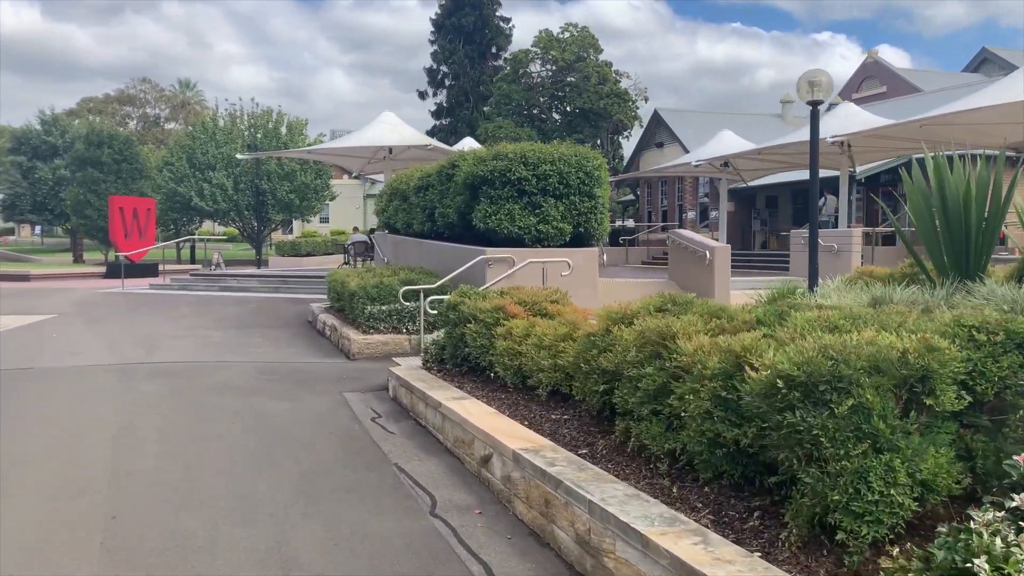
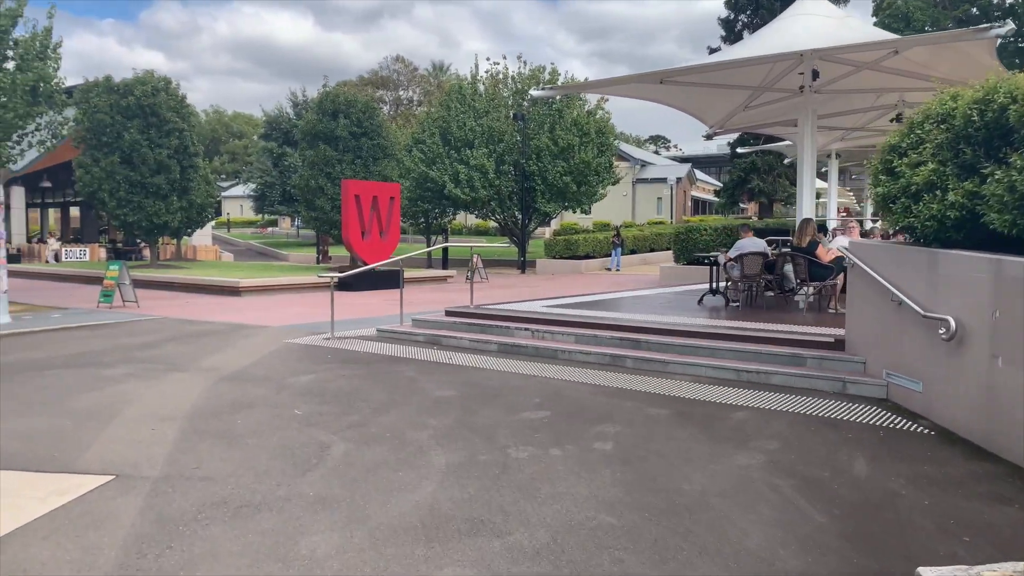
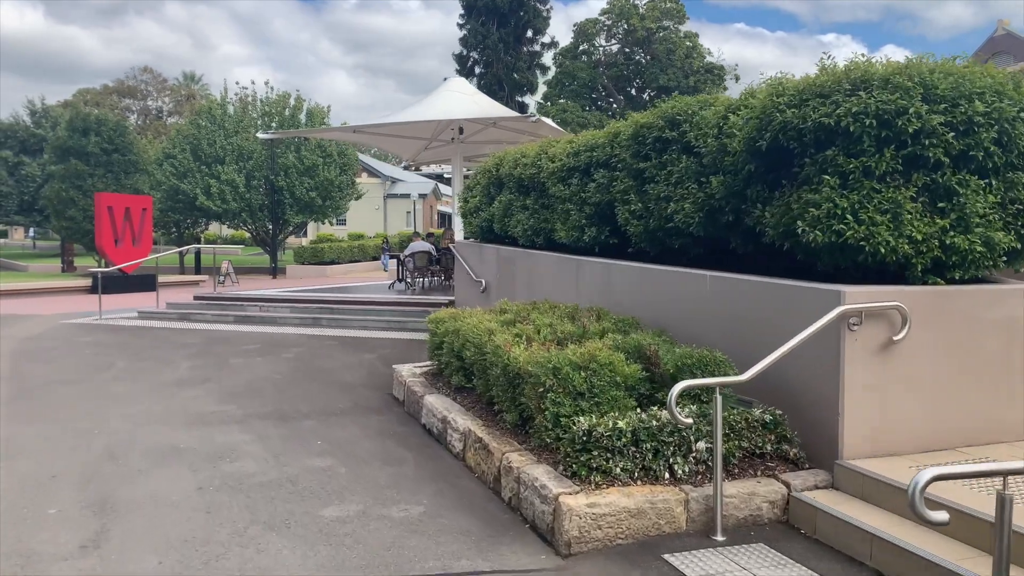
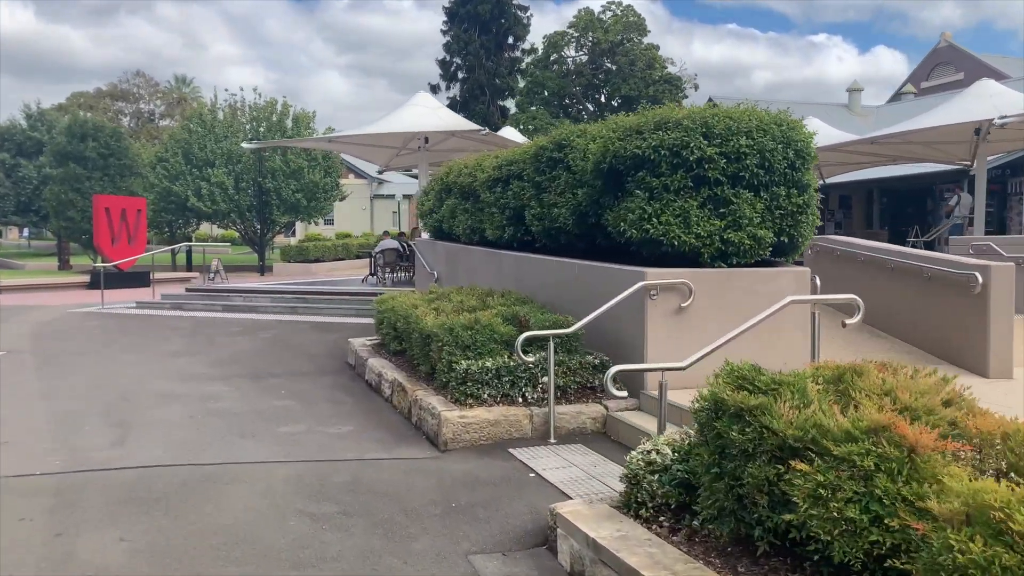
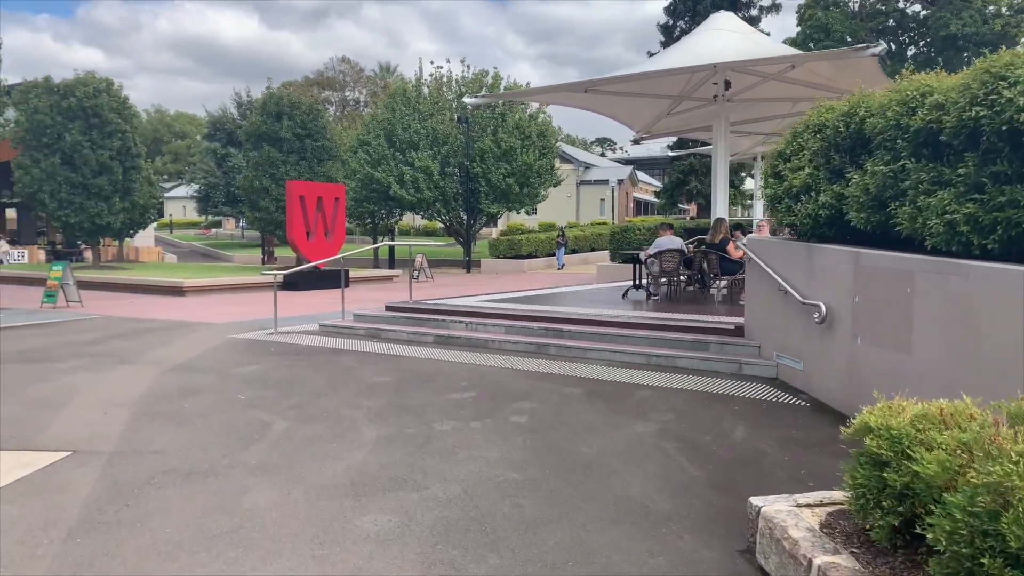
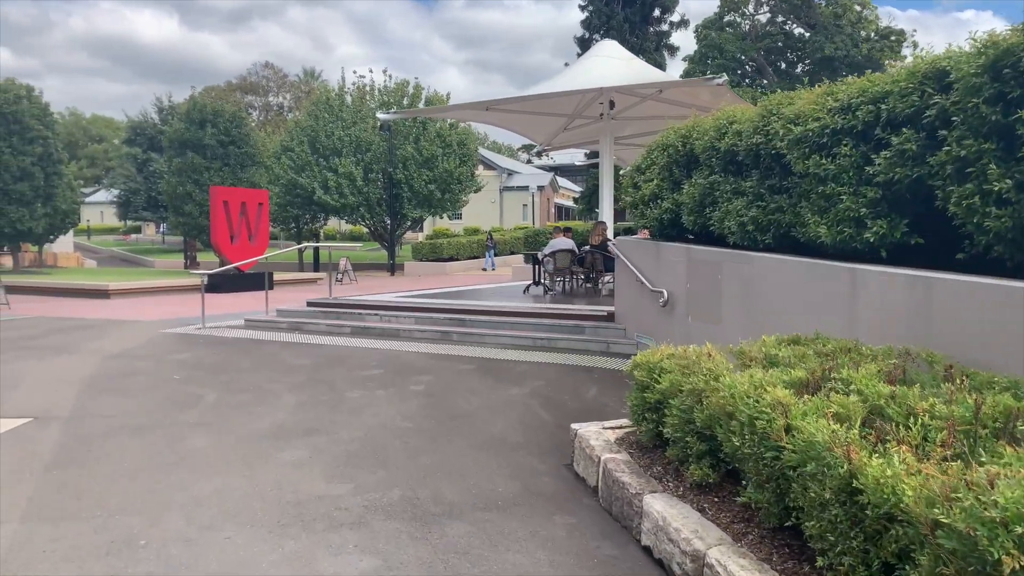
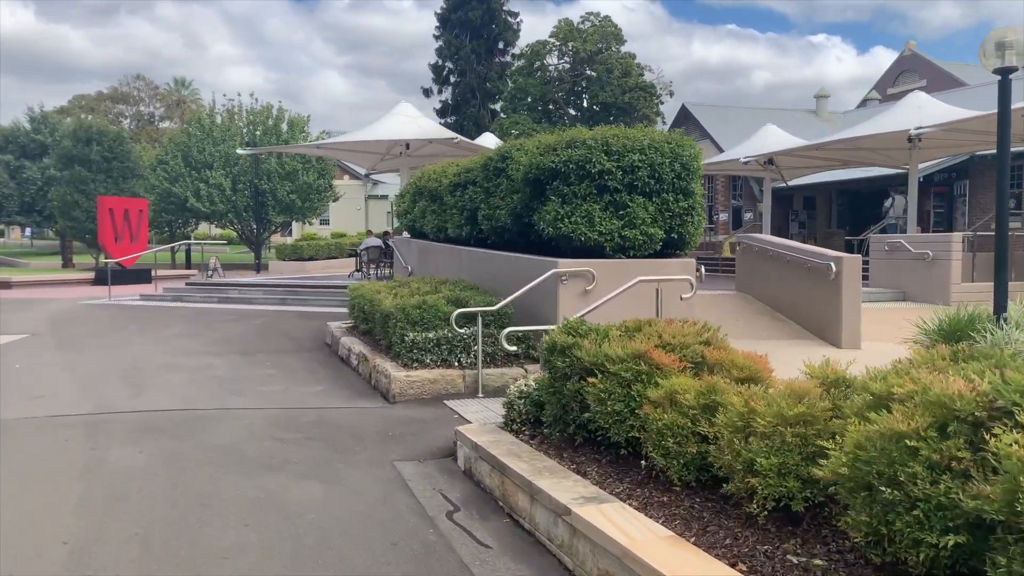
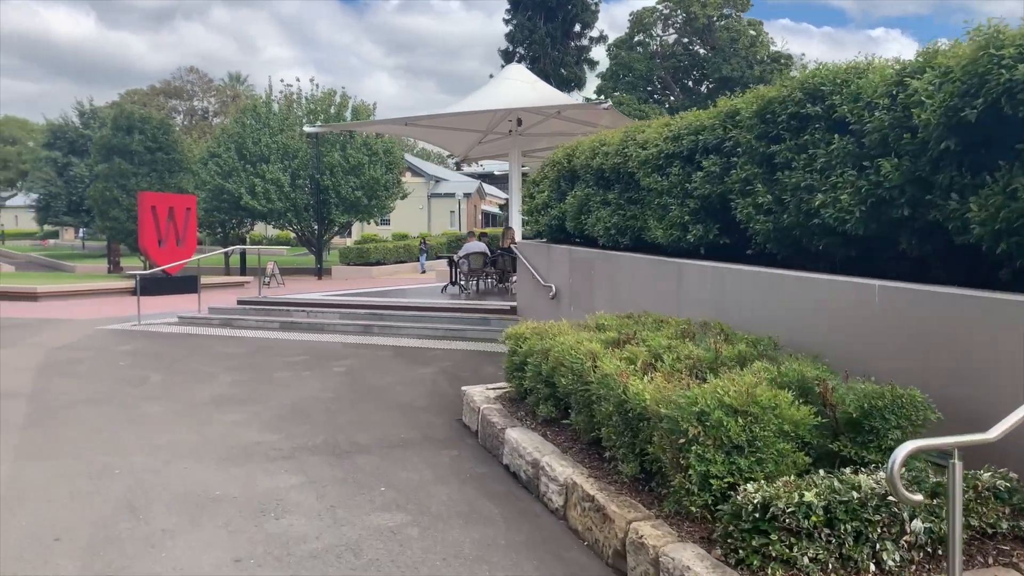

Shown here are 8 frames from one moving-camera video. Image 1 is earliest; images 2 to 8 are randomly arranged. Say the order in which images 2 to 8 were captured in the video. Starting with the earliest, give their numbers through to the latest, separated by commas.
7, 4, 3, 8, 6, 5, 2
